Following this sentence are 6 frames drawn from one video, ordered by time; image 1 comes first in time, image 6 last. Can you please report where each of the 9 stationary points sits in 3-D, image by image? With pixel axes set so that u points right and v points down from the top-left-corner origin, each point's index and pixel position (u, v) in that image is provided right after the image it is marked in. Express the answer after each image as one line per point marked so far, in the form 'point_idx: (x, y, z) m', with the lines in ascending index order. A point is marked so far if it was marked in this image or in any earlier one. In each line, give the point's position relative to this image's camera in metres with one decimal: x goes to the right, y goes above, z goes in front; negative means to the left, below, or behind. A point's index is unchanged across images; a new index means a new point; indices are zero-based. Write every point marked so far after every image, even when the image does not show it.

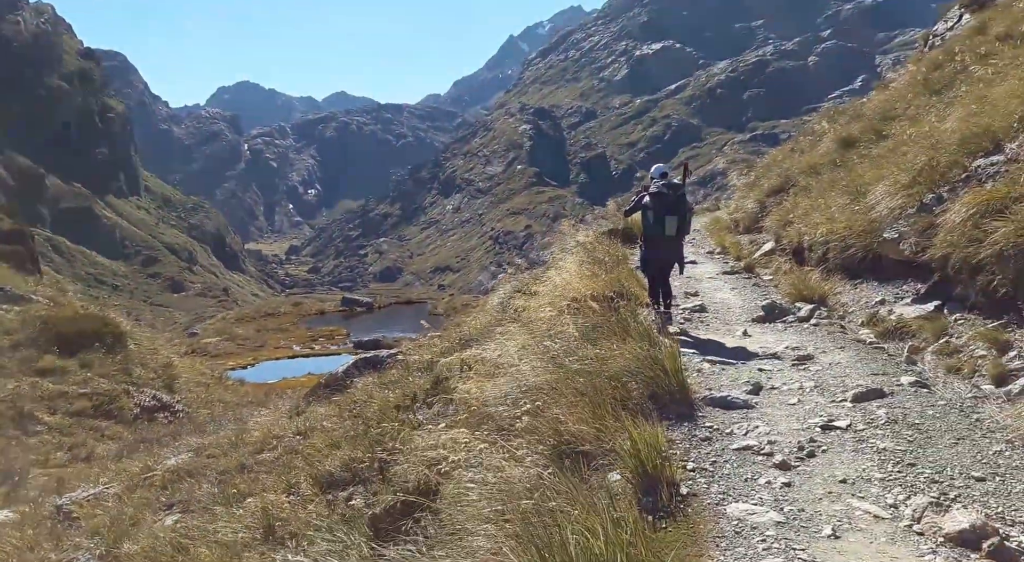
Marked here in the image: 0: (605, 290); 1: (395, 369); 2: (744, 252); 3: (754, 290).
0: (+1.5, -0.2, +13.0) m
1: (-2.2, -1.6, +15.1) m
2: (+5.3, +0.7, +18.1) m
3: (+4.5, -0.2, +14.8) m
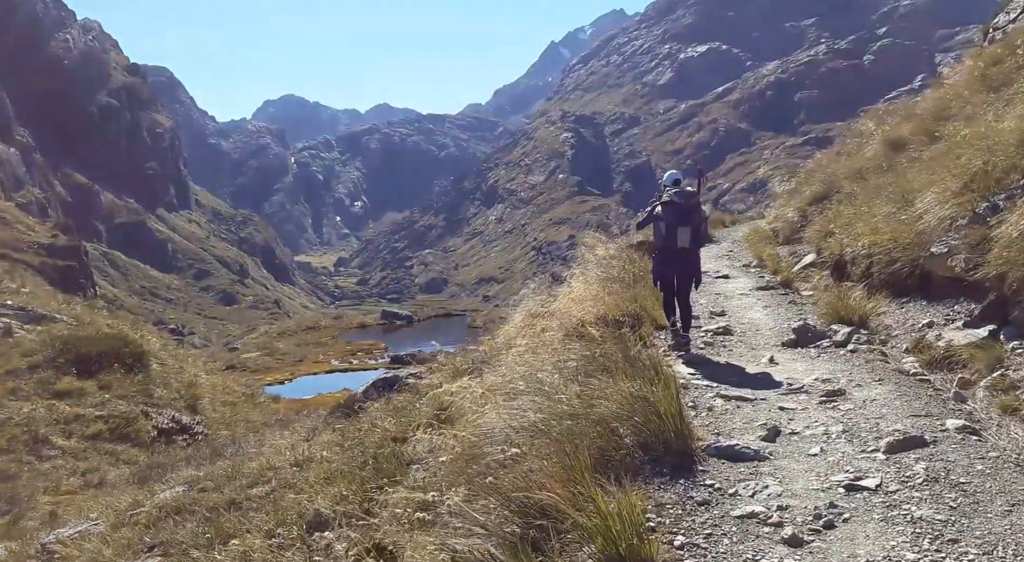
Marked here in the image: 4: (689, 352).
0: (+1.6, -0.5, +12.1) m
1: (-1.9, -2.0, +14.4) m
2: (+5.7, +0.4, +17.0) m
3: (+4.7, -0.5, +13.7) m
4: (+2.4, -1.0, +11.0) m
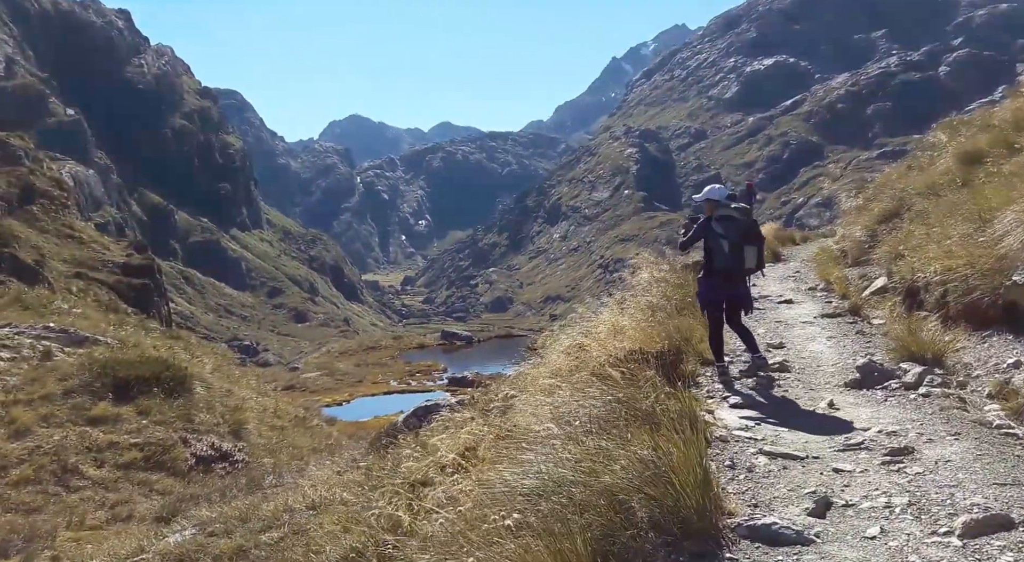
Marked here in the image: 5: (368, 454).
0: (+2.1, -0.9, +11.1) m
1: (-1.3, -2.5, +13.6) m
2: (+6.5, -0.1, +15.6) m
3: (+5.2, -0.9, +12.4) m
4: (+2.7, -1.4, +9.8) m
5: (-2.9, -3.5, +16.2) m
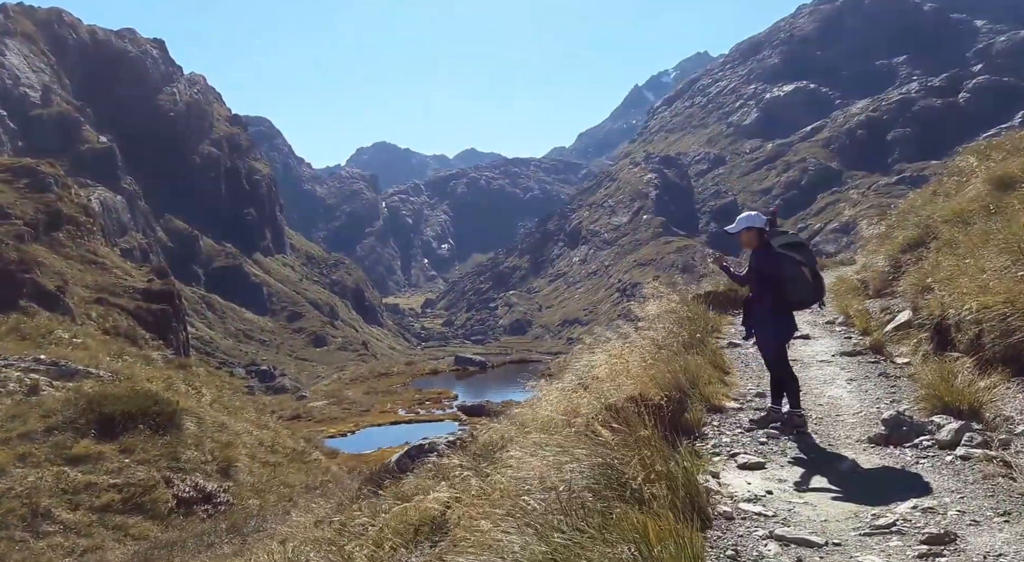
0: (+1.9, -1.4, +9.9) m
1: (-1.4, -3.0, +12.4) m
2: (+6.4, -0.8, +14.3) m
3: (+5.1, -1.4, +11.1) m
4: (+2.5, -1.8, +8.7) m
5: (-3.0, -4.1, +15.1) m
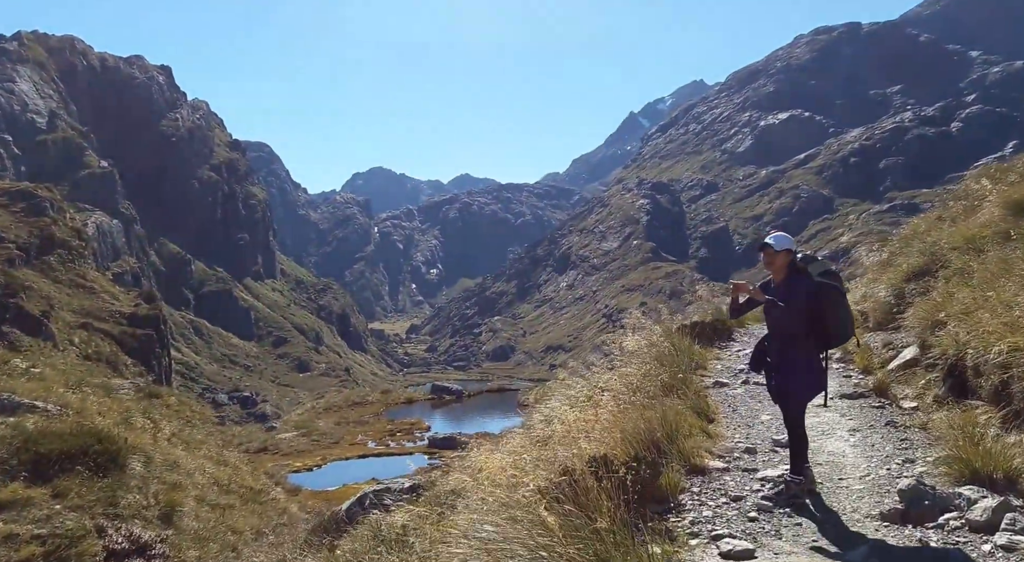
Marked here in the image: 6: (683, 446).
0: (+1.3, -1.8, +8.4) m
1: (-2.0, -3.5, +10.8) m
2: (+5.8, -1.3, +12.9) m
3: (+4.5, -1.9, +9.7) m
4: (+1.9, -2.2, +7.1) m
5: (-3.6, -4.6, +13.4) m
6: (+1.9, -1.8, +8.9) m
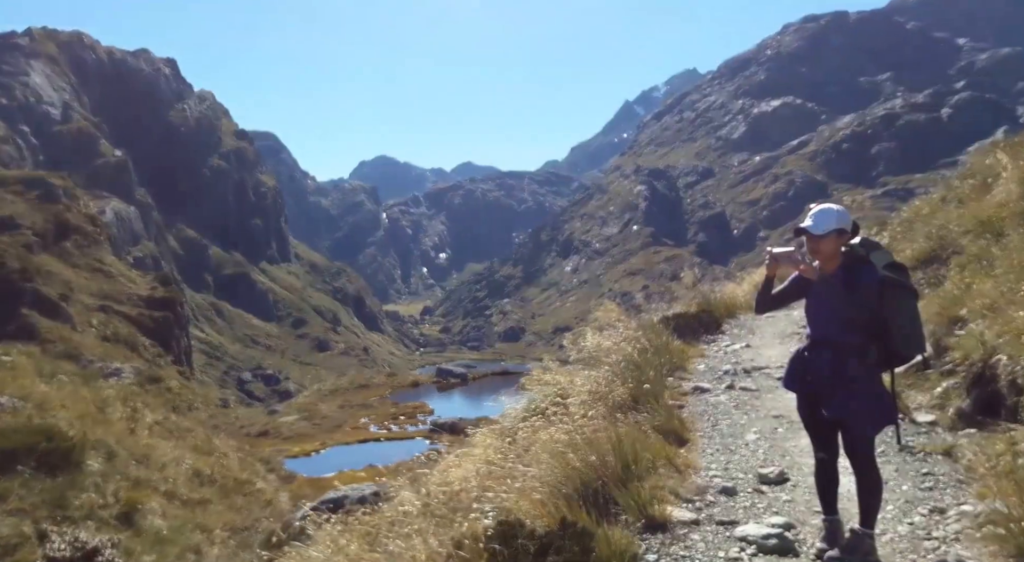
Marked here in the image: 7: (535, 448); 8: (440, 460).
0: (+0.8, -1.7, +7.0) m
1: (-2.5, -3.4, +9.5) m
2: (+5.3, -1.2, +11.5) m
3: (+4.0, -1.8, +8.3) m
4: (+1.4, -2.1, +5.8) m
5: (-4.1, -4.4, +12.1) m
6: (+1.4, -1.7, +7.6) m
7: (+0.4, -1.5, +8.4) m
8: (-0.8, -2.3, +10.1) m
